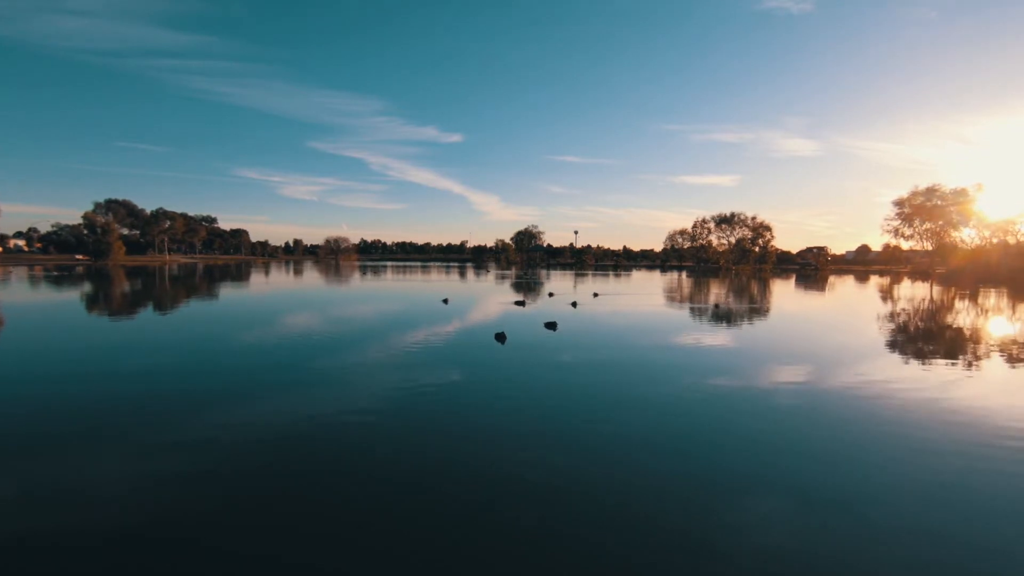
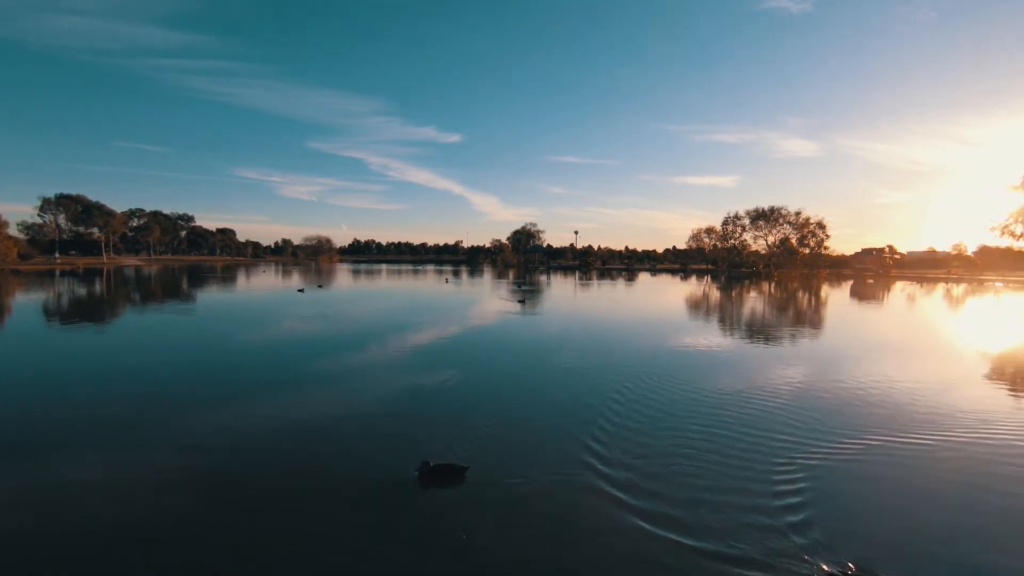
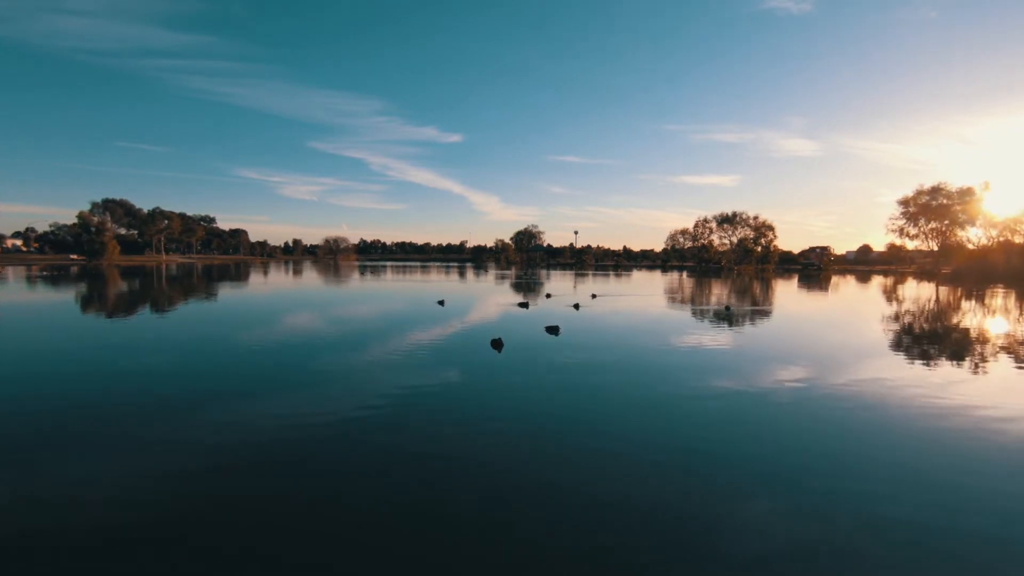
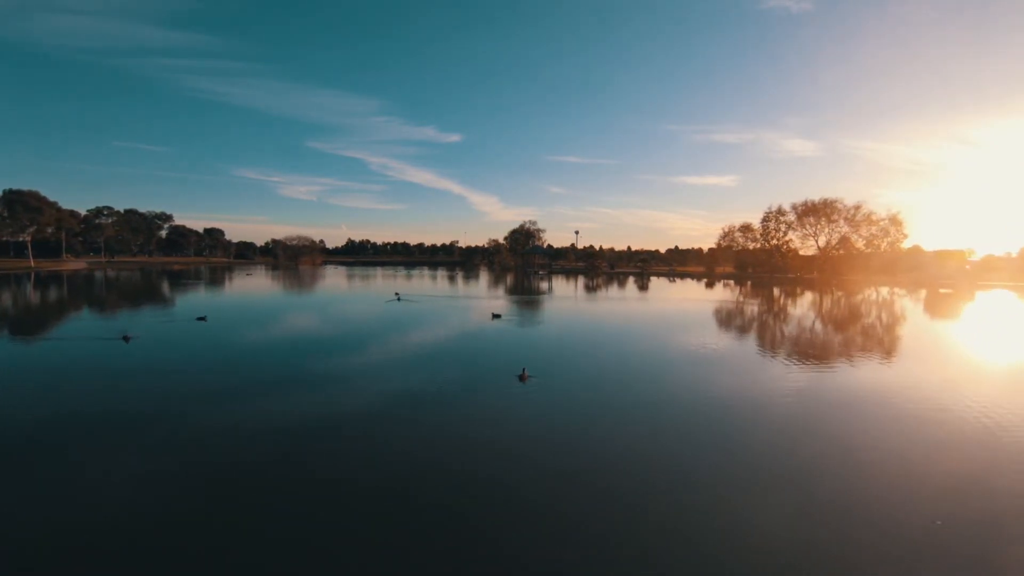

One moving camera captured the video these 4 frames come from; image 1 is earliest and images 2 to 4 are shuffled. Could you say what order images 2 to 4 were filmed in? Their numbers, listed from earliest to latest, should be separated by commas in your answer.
3, 2, 4
